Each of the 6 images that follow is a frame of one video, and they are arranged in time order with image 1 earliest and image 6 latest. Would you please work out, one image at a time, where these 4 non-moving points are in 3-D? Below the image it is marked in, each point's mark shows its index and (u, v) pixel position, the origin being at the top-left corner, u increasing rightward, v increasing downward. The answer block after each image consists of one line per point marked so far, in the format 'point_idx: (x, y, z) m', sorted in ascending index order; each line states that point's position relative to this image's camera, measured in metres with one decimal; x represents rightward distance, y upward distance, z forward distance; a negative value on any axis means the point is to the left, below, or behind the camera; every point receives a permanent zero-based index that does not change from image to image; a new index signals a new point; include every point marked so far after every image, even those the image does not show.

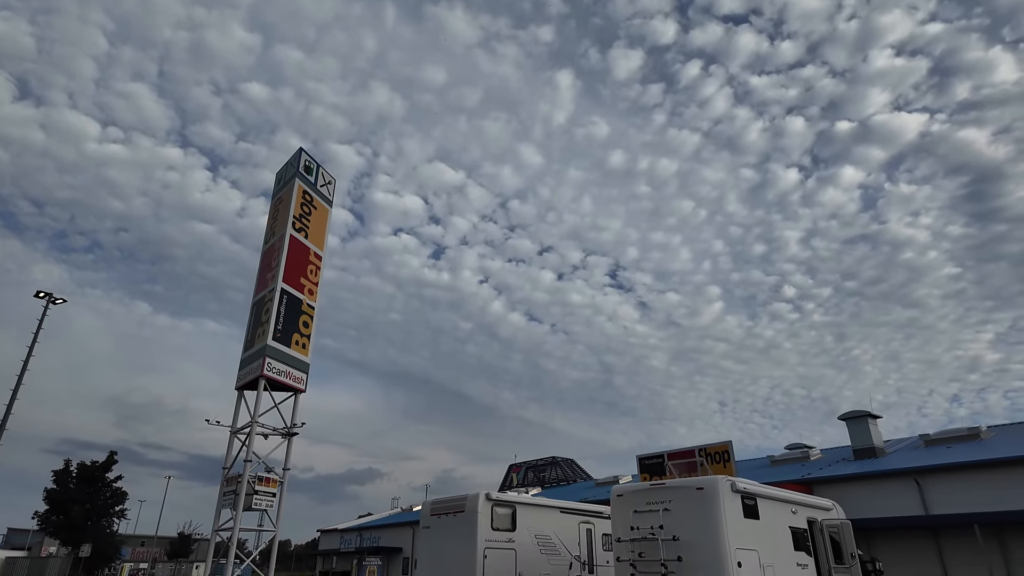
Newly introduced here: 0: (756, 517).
0: (+4.2, -3.9, +10.1) m
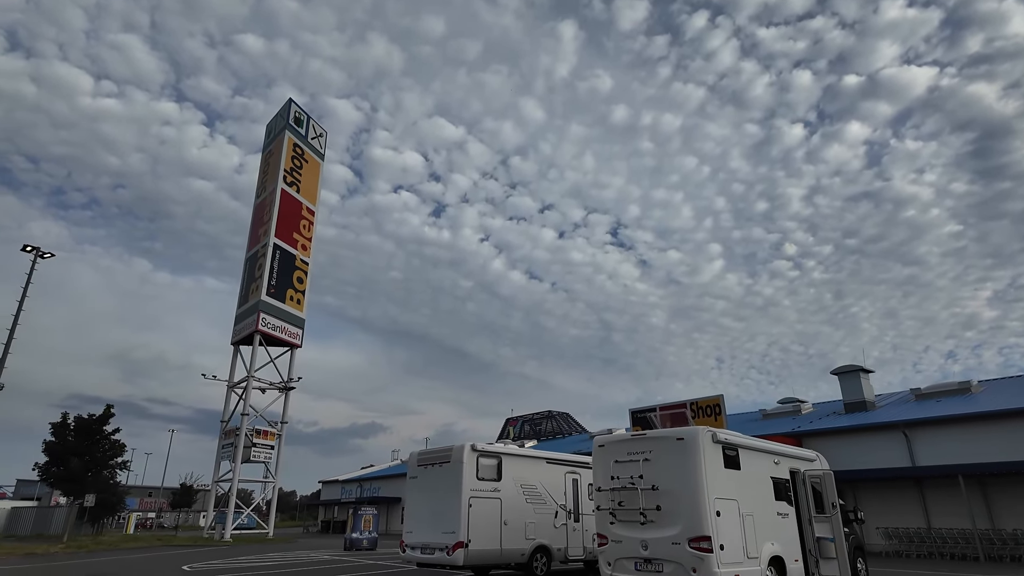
0: (+3.8, -3.1, +10.1) m
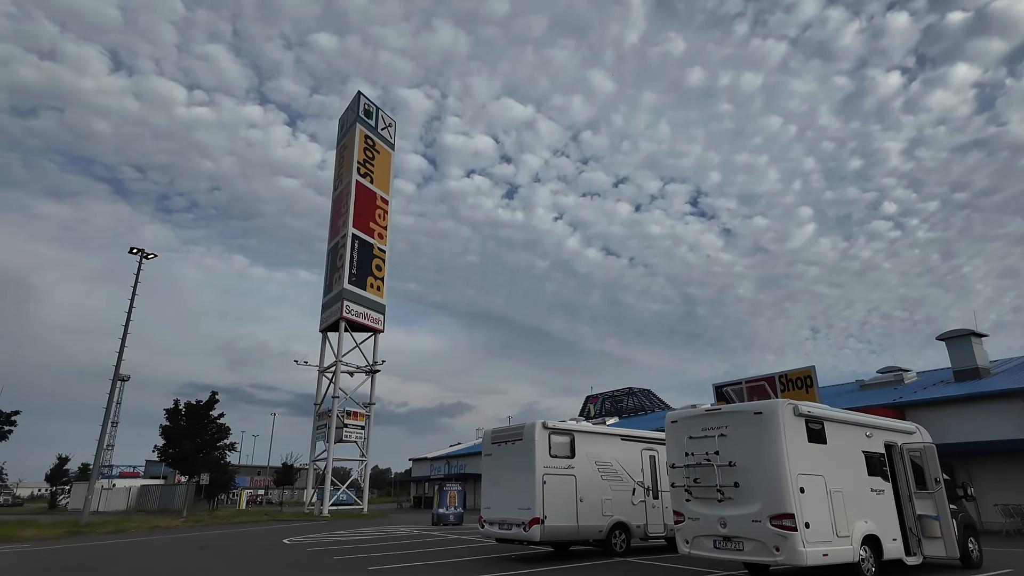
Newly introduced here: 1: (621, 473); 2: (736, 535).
0: (+5.0, -2.5, +9.5) m
1: (+2.6, -4.4, +14.1) m
2: (+3.4, -3.7, +8.9) m
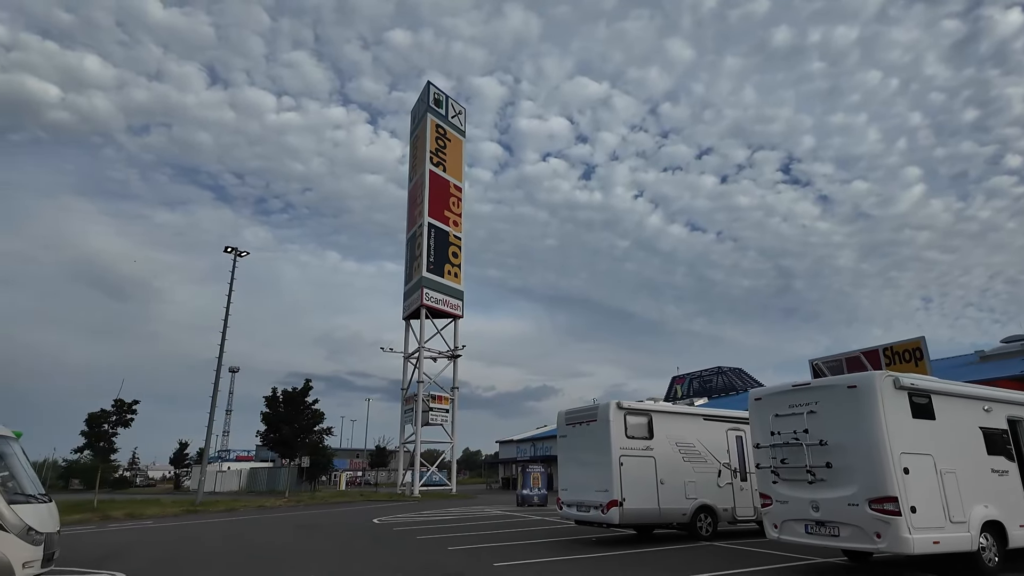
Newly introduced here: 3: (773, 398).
0: (+6.0, -1.8, +8.5) m
1: (+4.3, -3.8, +13.5) m
2: (+4.4, -3.2, +8.2) m
3: (+4.1, -1.7, +9.3) m
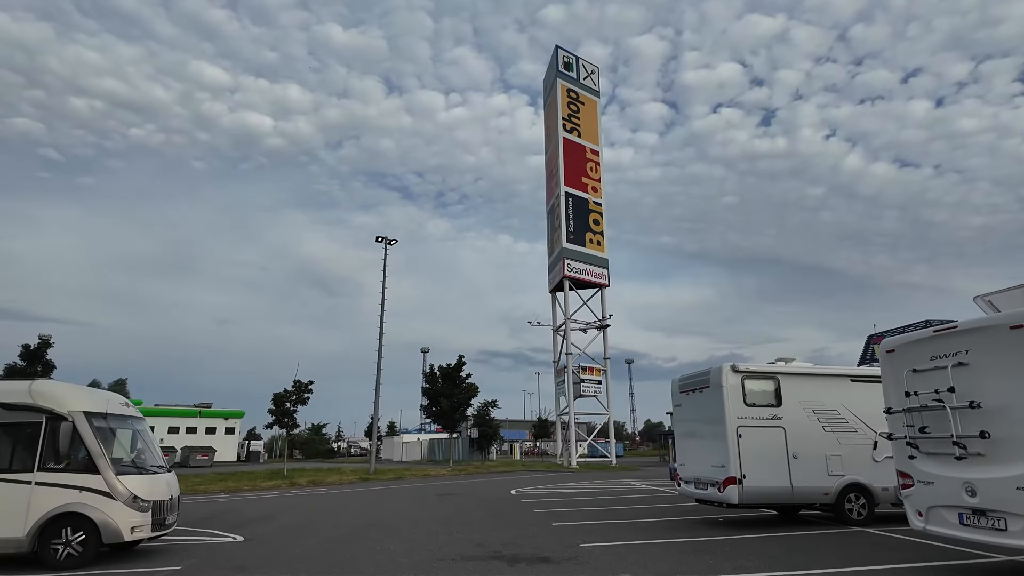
0: (+6.4, -0.8, +5.9) m
1: (+6.4, -2.5, +11.1) m
2: (+4.9, -2.2, +6.0) m
3: (+4.8, -0.7, +7.2) m
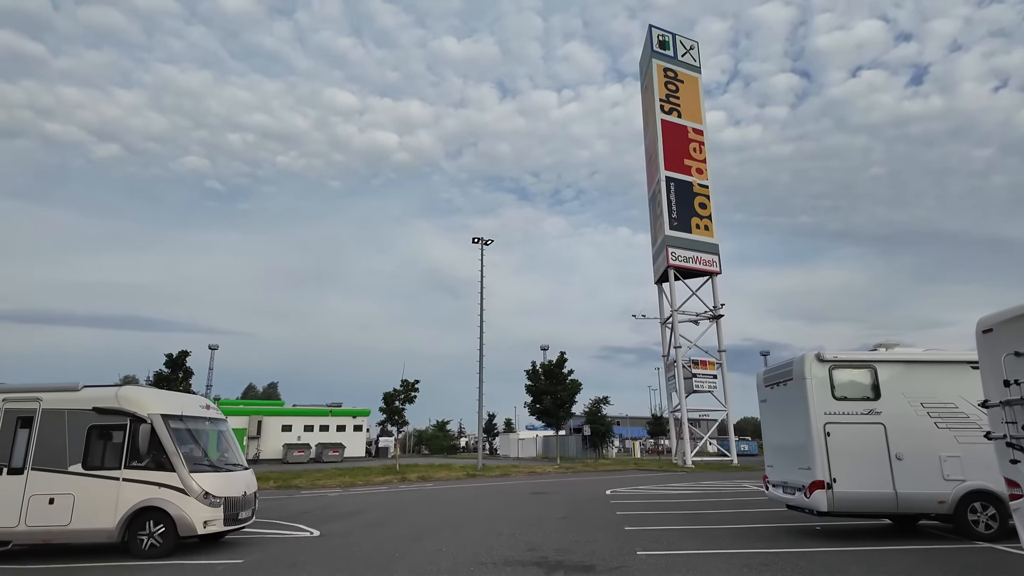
0: (+6.2, -0.3, +4.2) m
1: (+7.3, -2.0, +9.4) m
2: (+4.8, -1.9, +4.7) m
3: (+4.9, -0.4, +5.8) m
